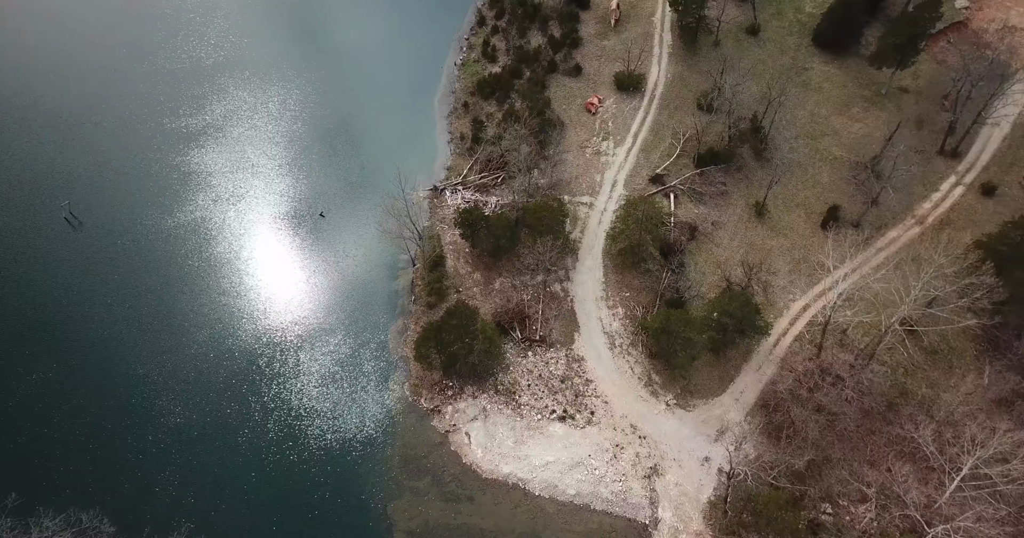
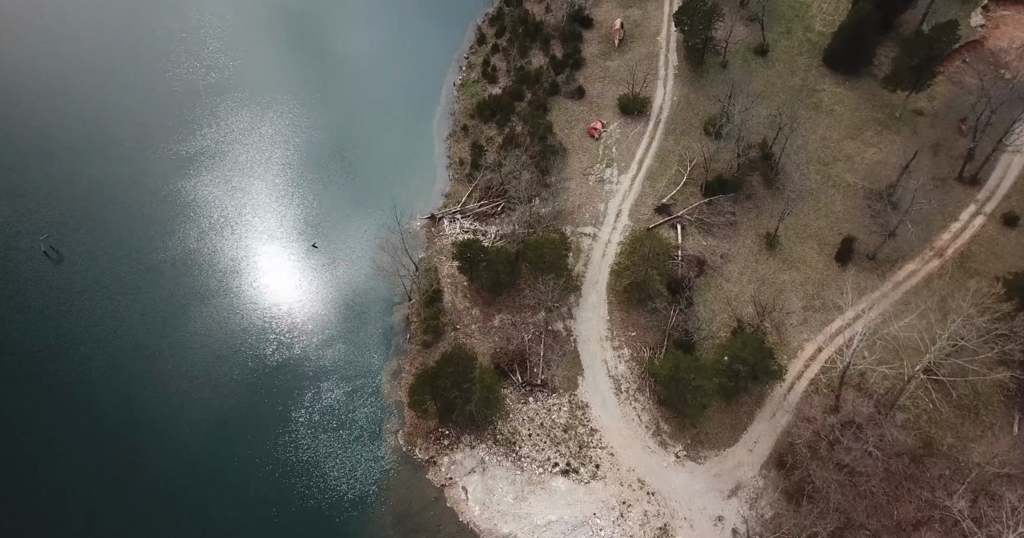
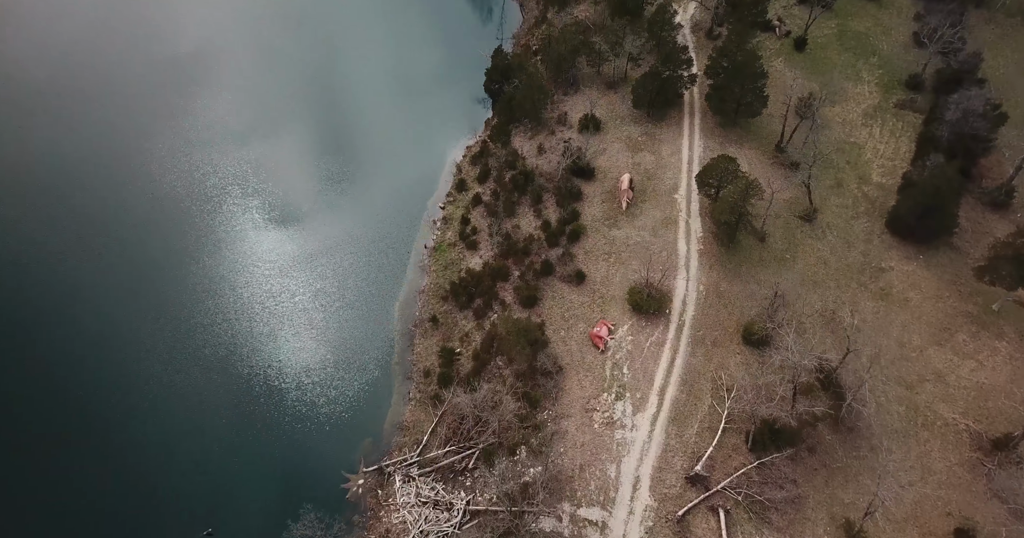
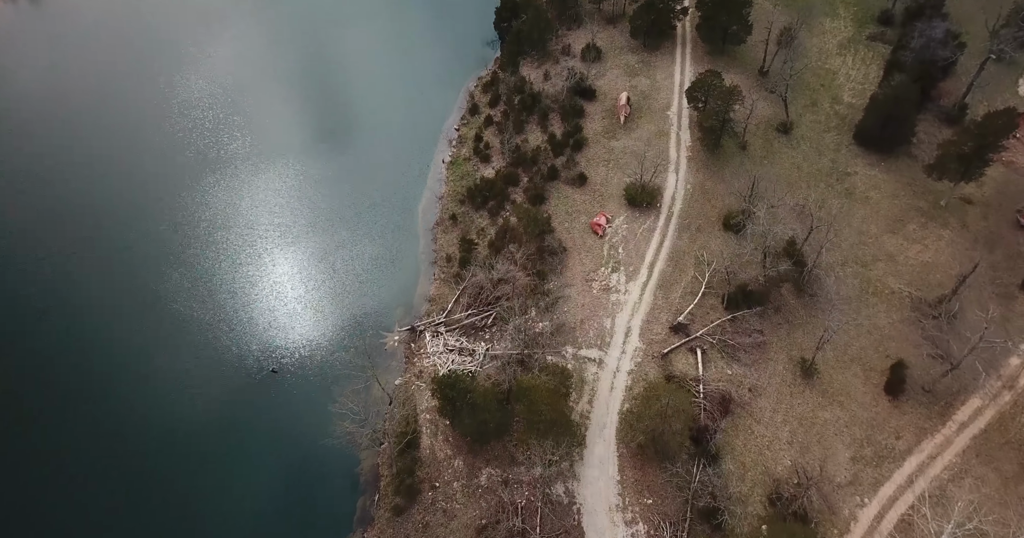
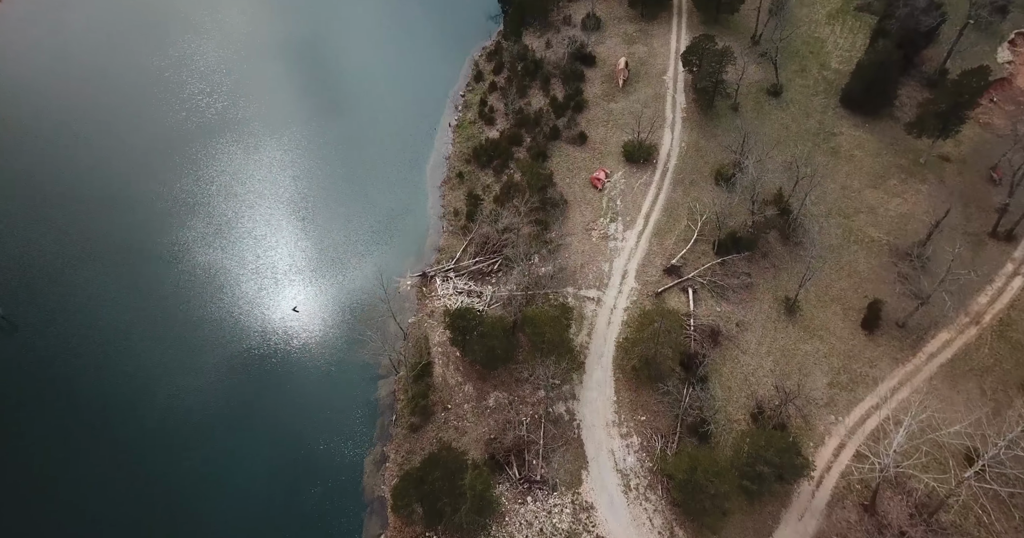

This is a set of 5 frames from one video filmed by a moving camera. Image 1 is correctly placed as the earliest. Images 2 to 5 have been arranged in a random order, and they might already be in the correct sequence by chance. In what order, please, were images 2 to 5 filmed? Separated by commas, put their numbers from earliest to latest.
2, 5, 4, 3
